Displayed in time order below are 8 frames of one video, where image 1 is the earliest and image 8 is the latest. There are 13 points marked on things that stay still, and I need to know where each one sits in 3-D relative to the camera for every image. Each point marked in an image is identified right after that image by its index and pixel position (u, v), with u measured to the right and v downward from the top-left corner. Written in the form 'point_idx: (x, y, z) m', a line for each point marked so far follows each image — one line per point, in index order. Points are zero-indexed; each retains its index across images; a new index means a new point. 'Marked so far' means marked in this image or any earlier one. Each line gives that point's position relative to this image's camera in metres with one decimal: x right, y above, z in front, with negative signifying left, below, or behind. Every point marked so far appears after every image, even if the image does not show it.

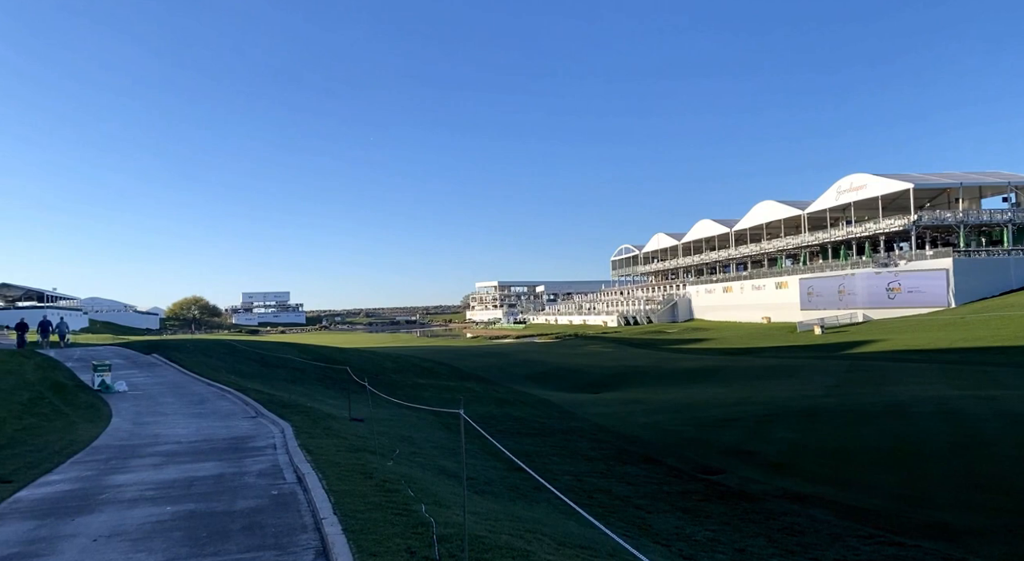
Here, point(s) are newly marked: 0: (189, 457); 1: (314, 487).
0: (-6.0, -3.3, +11.4) m
1: (-3.4, -3.5, +10.2) m
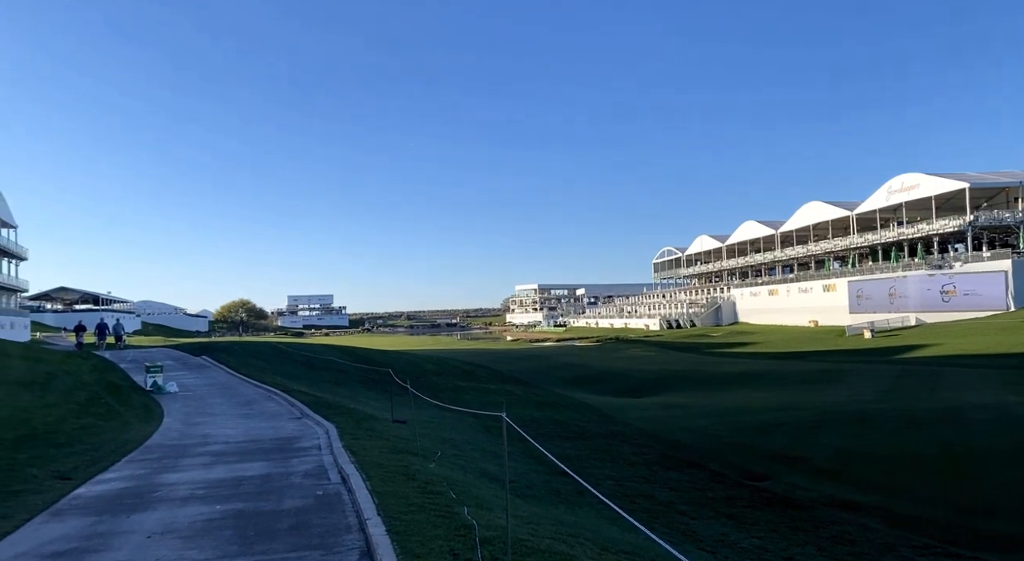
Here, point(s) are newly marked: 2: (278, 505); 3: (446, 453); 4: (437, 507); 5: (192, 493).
0: (-5.2, -3.3, +11.6) m
1: (-2.7, -3.6, +10.3) m
2: (-3.9, -3.7, +10.0) m
3: (-1.3, -3.6, +12.5) m
4: (-1.4, -3.7, +9.8) m
5: (-5.5, -3.6, +10.3) m
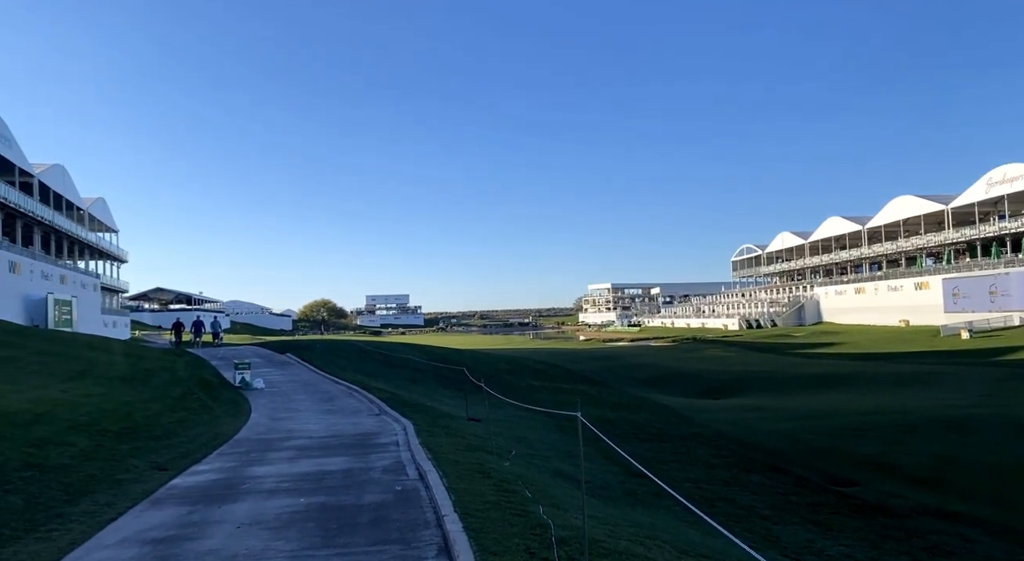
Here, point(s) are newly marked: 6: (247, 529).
0: (-3.7, -3.3, +12.0) m
1: (-1.4, -3.5, +10.4) m
2: (-2.6, -3.7, +10.3) m
3: (+0.3, -3.6, +12.5) m
4: (-0.1, -3.7, +9.9) m
5: (-4.1, -3.6, +10.7) m
6: (-4.3, -4.0, +9.6) m
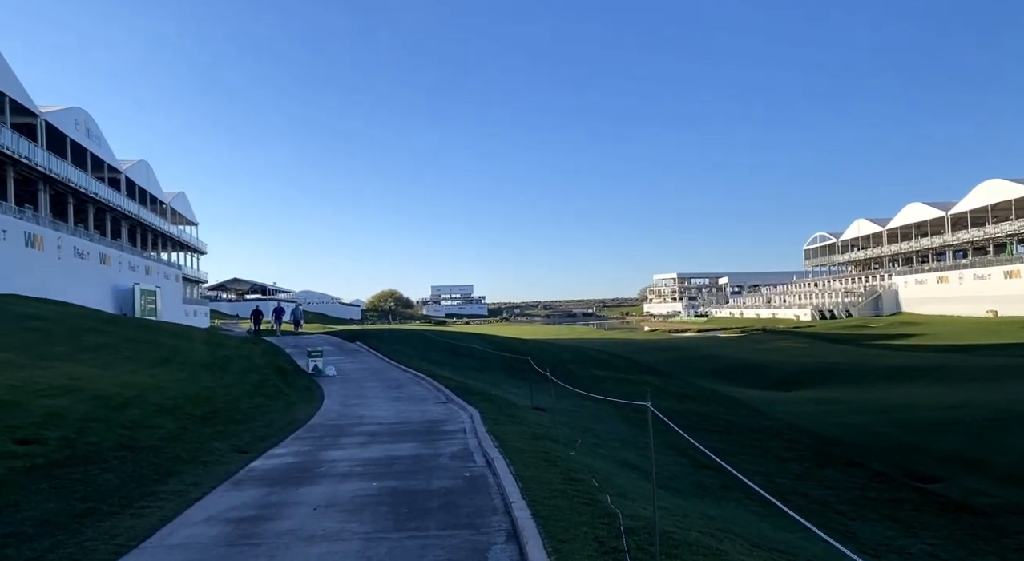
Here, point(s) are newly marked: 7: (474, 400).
0: (-2.4, -3.1, +12.3) m
1: (-0.2, -3.4, +10.6) m
2: (-1.4, -3.6, +10.5) m
3: (+1.6, -3.4, +12.6) m
4: (+1.1, -3.5, +9.9) m
5: (-2.9, -3.4, +11.0) m
6: (-3.1, -3.8, +10.0) m
7: (-0.9, -2.9, +14.5) m
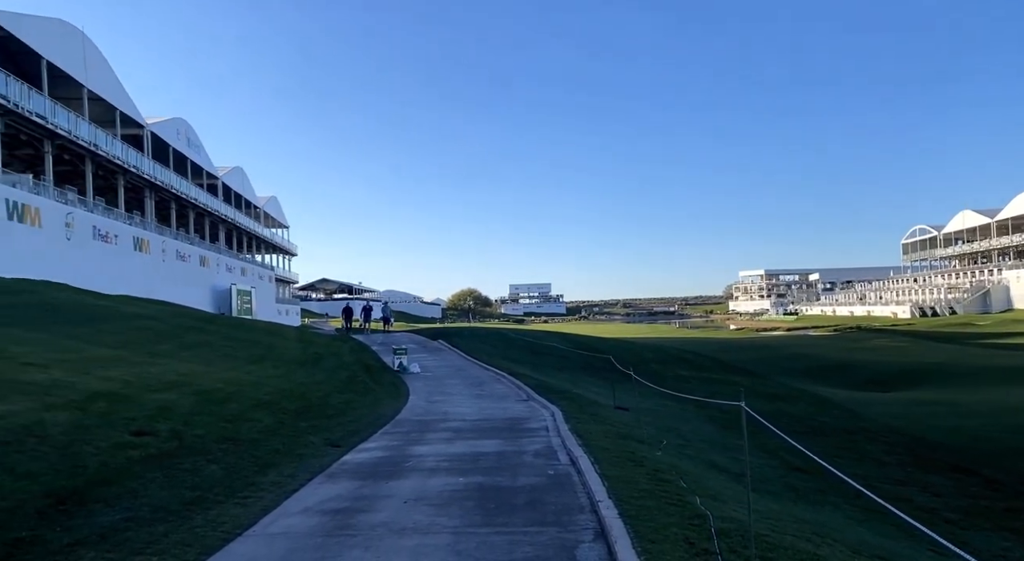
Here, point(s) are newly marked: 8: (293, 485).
0: (-0.8, -3.1, +12.4) m
1: (+1.3, -3.3, +10.5) m
2: (+0.1, -3.5, +10.6) m
3: (+3.3, -3.3, +12.4) m
4: (+2.5, -3.5, +9.8) m
5: (-1.4, -3.4, +11.2) m
6: (-1.7, -3.8, +10.2) m
7: (+1.0, -2.9, +14.6) m
8: (-3.8, -3.6, +10.6) m
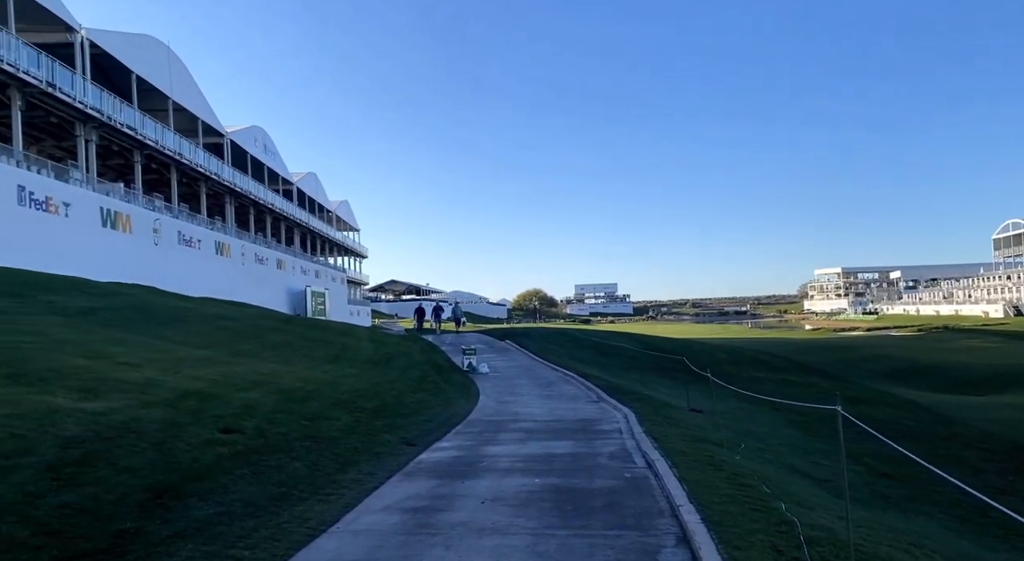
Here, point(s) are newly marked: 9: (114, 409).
0: (+0.7, -3.1, +12.5) m
1: (+2.6, -3.3, +10.5) m
2: (+1.4, -3.5, +10.6) m
3: (+4.7, -3.3, +12.2) m
4: (+3.8, -3.5, +9.6) m
5: (0.0, -3.4, +11.3) m
6: (-0.4, -3.8, +10.3) m
7: (+2.6, -2.9, +14.5) m
8: (-2.5, -3.6, +10.9) m
9: (-7.2, -2.3, +11.1) m
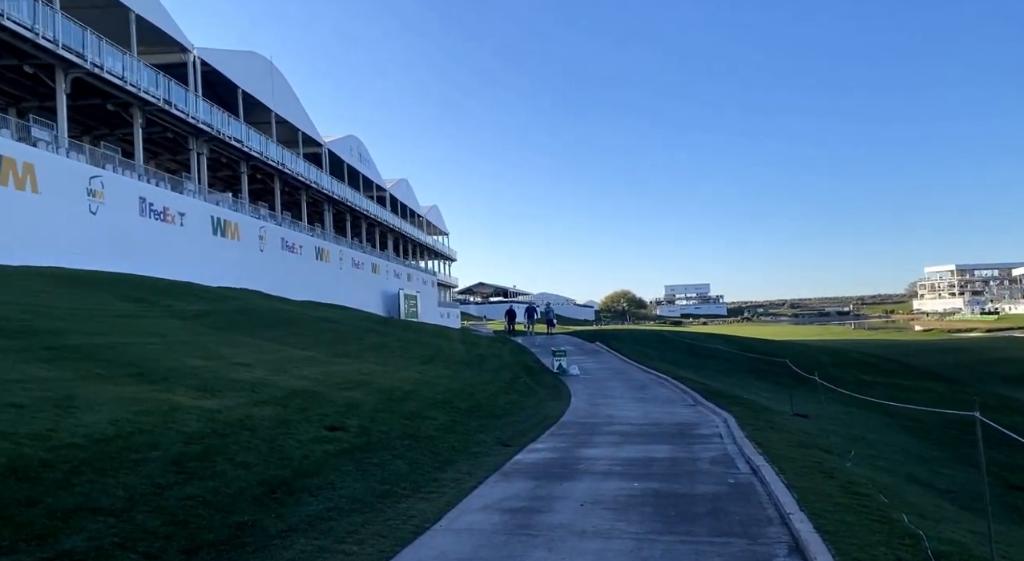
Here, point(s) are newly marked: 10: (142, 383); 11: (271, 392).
0: (+2.6, -3.2, +12.4) m
1: (+4.3, -3.3, +10.2) m
2: (+3.1, -3.6, +10.4) m
3: (+6.5, -3.3, +11.7) m
4: (+5.4, -3.5, +9.2) m
5: (+1.8, -3.5, +11.3) m
6: (+1.3, -3.8, +10.3) m
7: (+4.6, -2.9, +14.2) m
8: (-0.7, -3.7, +11.0) m
9: (-5.5, -2.4, +11.7) m
10: (-7.1, -2.0, +11.7) m
11: (-5.2, -2.4, +12.8) m
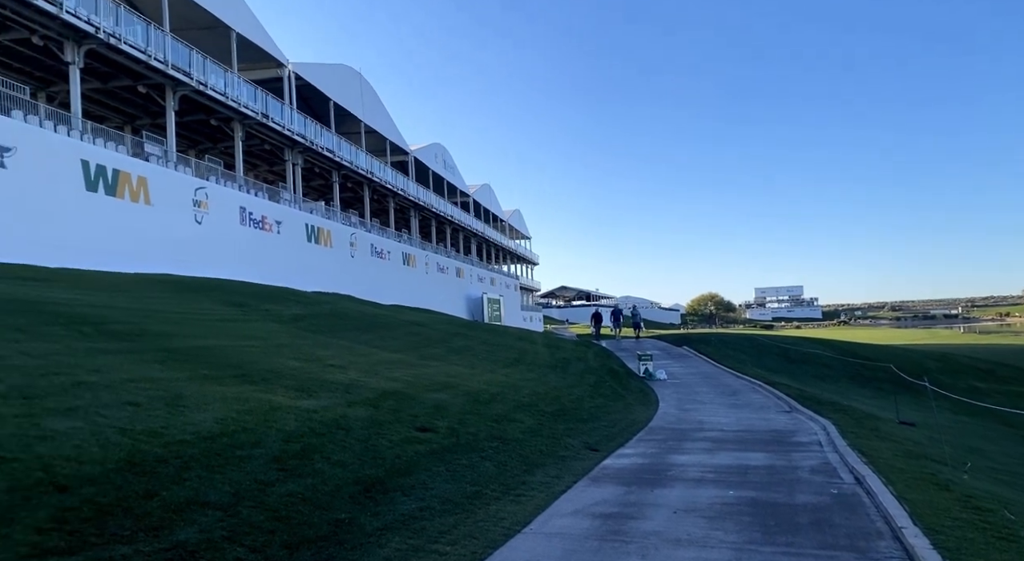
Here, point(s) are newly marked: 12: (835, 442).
0: (+4.3, -3.2, +12.1) m
1: (+5.9, -3.4, +9.7) m
2: (+4.7, -3.6, +10.1) m
3: (+8.2, -3.3, +11.0) m
4: (+6.9, -3.5, +8.7) m
5: (+3.4, -3.5, +11.0) m
6: (+2.9, -3.9, +10.1) m
7: (+6.5, -2.9, +13.7) m
8: (+0.9, -3.7, +11.0) m
9: (-3.7, -2.5, +12.1) m
10: (-5.4, -2.1, +12.3) m
11: (-3.3, -2.5, +13.2) m
12: (+6.0, -3.1, +11.7) m
